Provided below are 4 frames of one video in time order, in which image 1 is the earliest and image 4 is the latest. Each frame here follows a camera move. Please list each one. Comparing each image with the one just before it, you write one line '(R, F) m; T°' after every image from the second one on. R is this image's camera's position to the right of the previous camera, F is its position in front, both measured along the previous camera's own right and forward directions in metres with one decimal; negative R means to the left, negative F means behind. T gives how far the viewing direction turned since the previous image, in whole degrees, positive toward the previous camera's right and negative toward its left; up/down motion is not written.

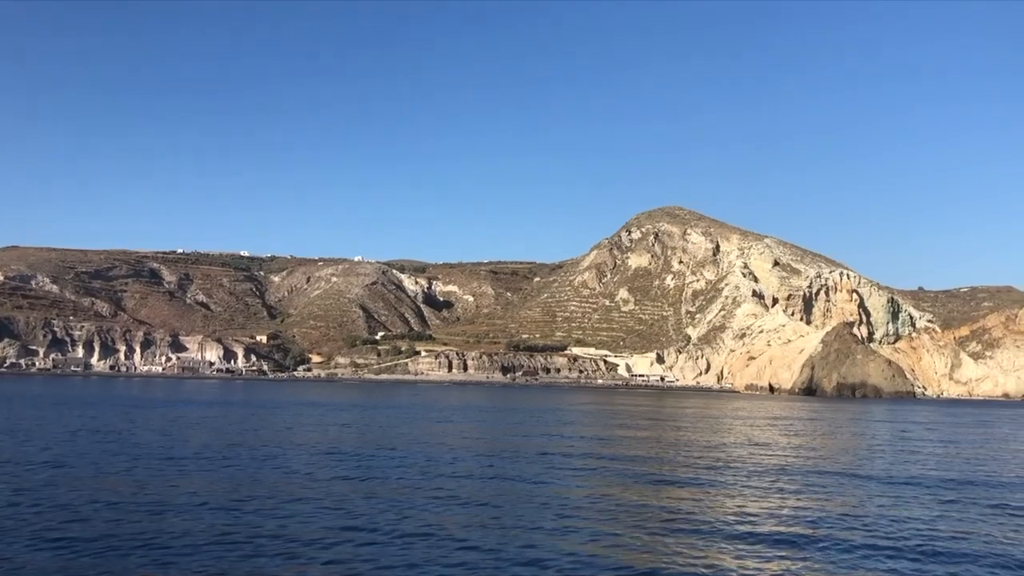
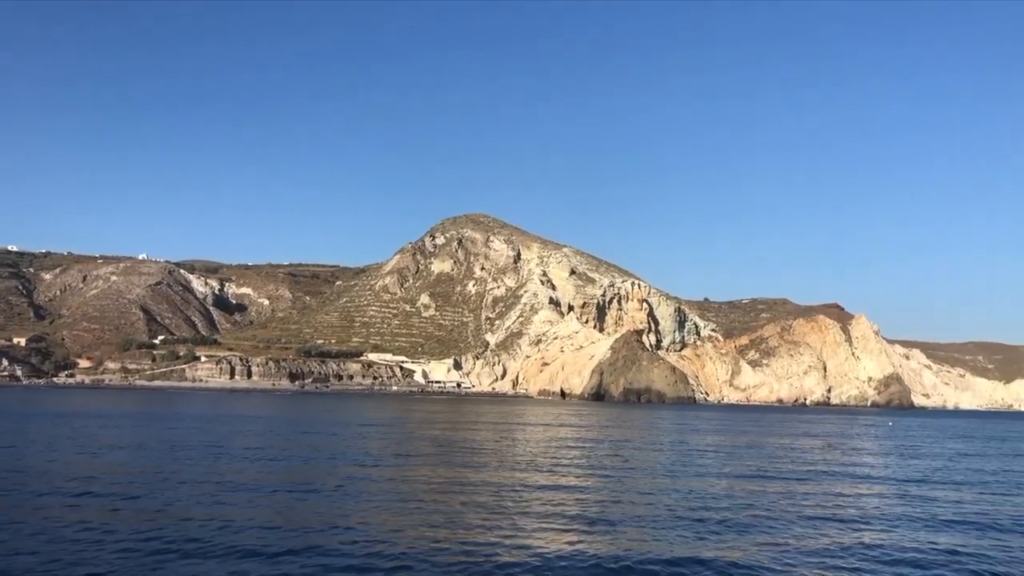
(+3.2, +1.2) m; +11°
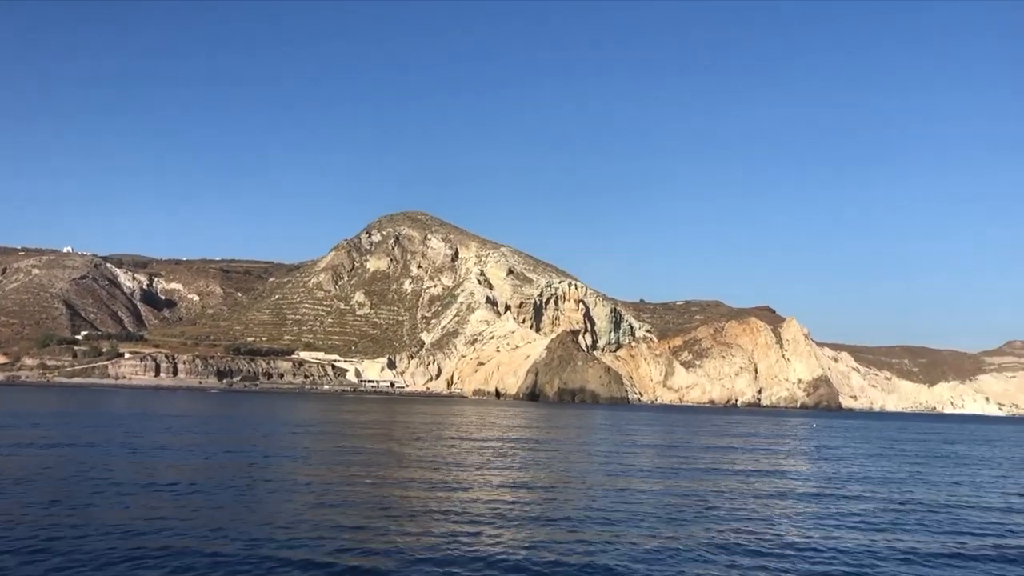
(+0.9, +0.3) m; +3°
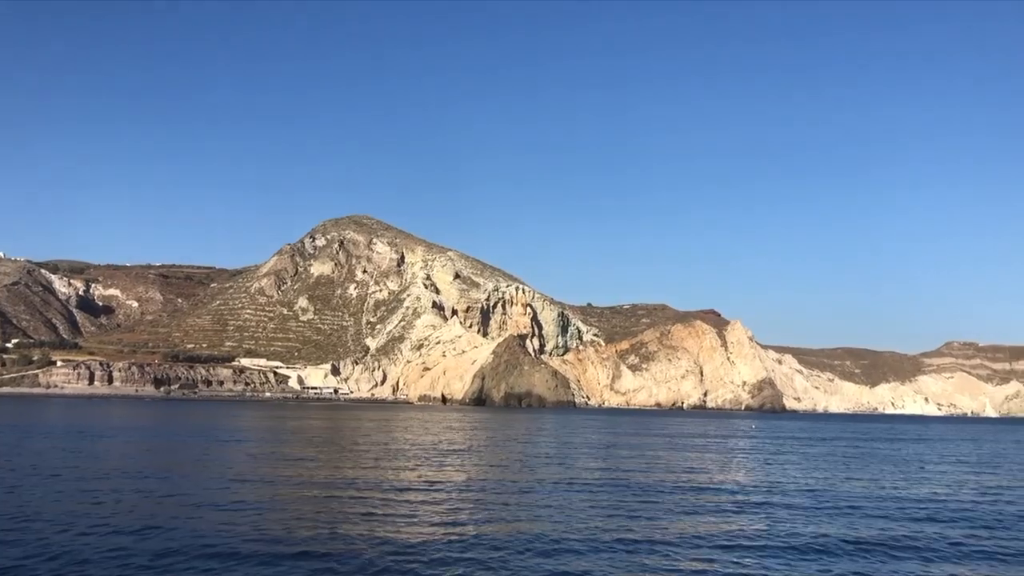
(+0.9, +0.4) m; +3°
